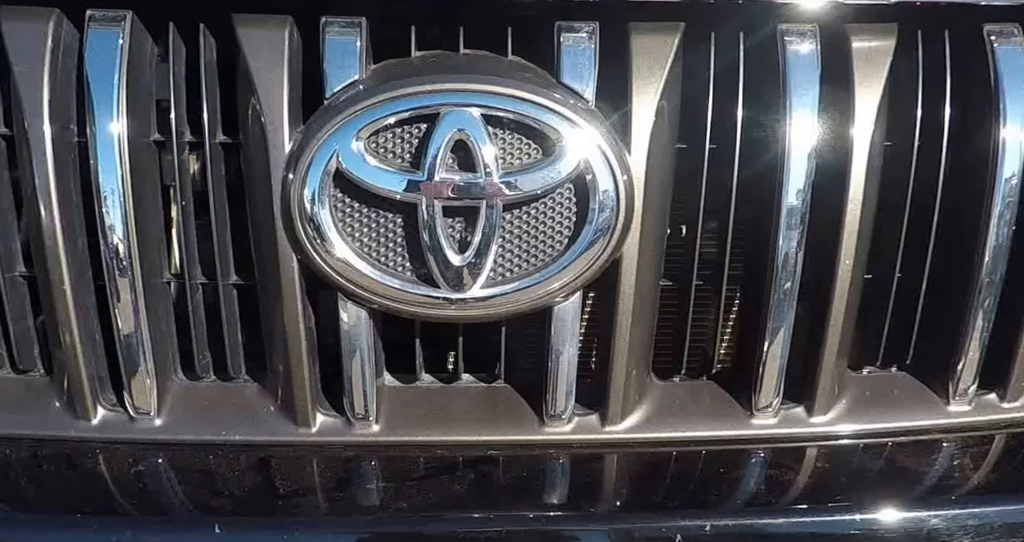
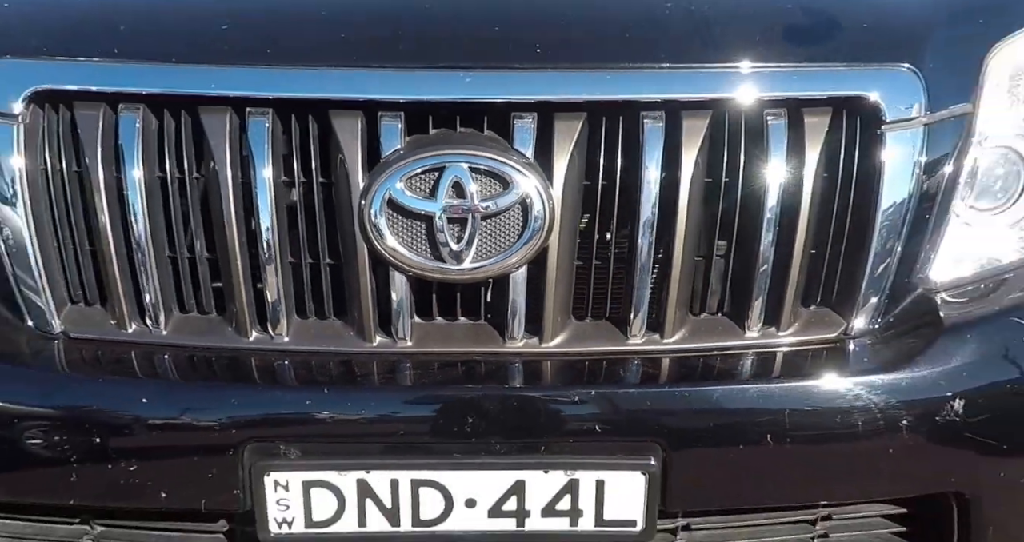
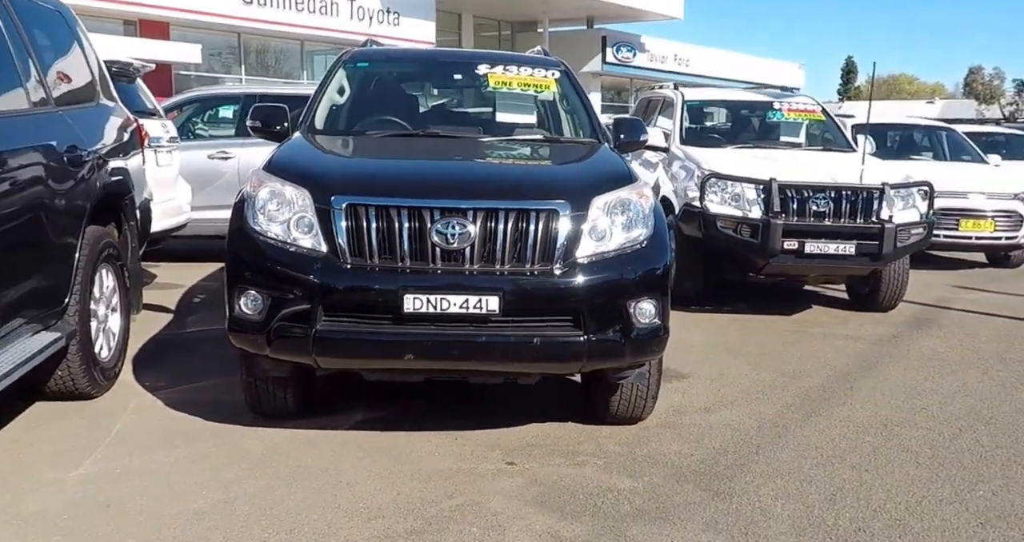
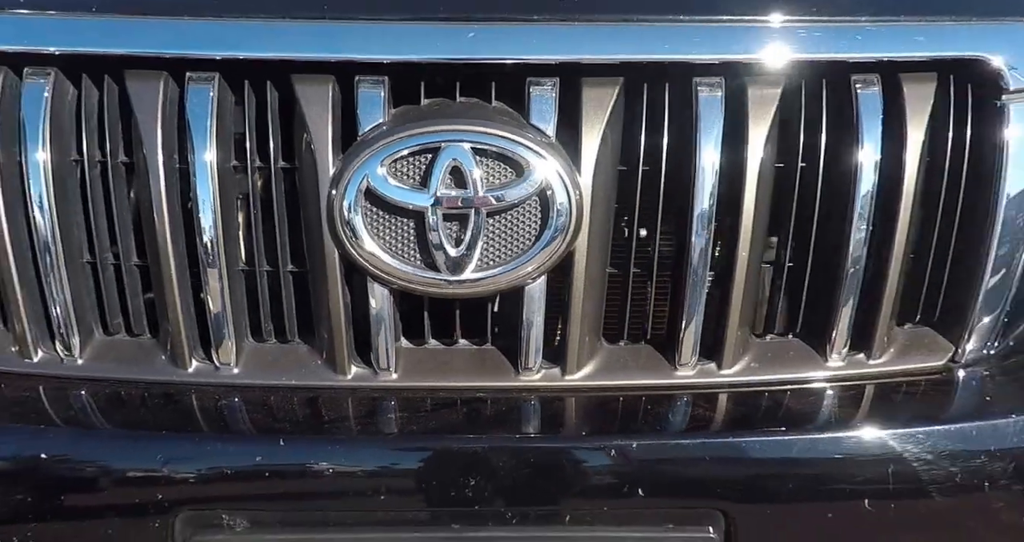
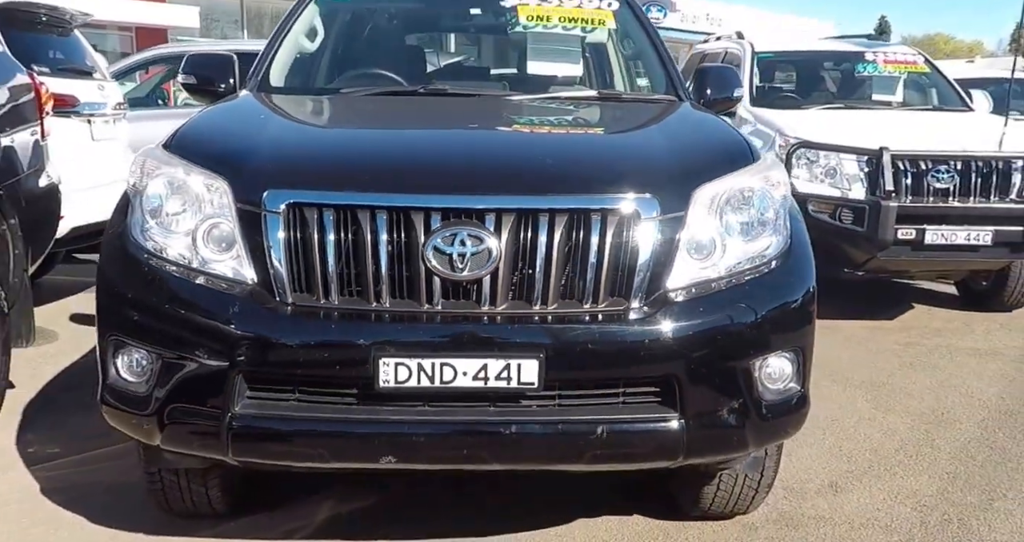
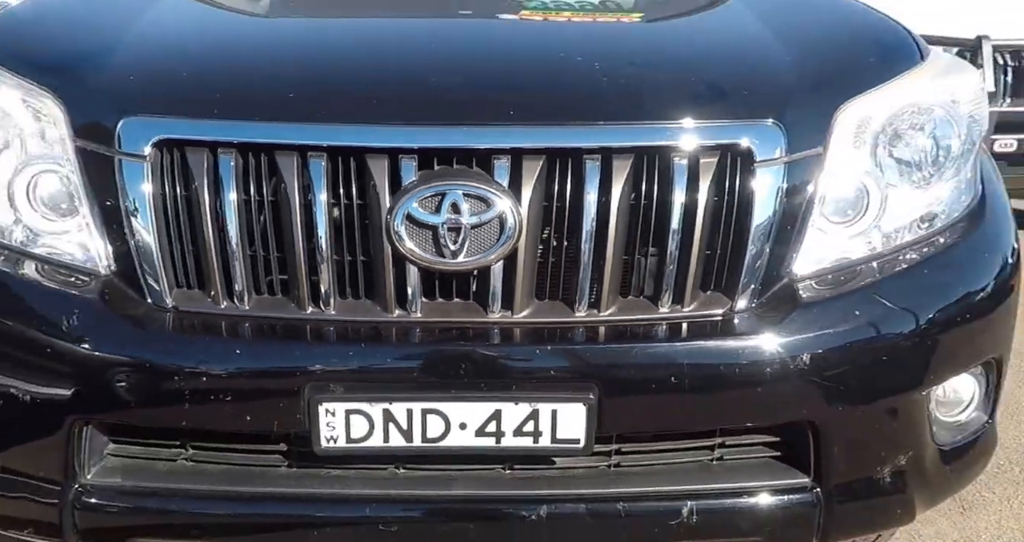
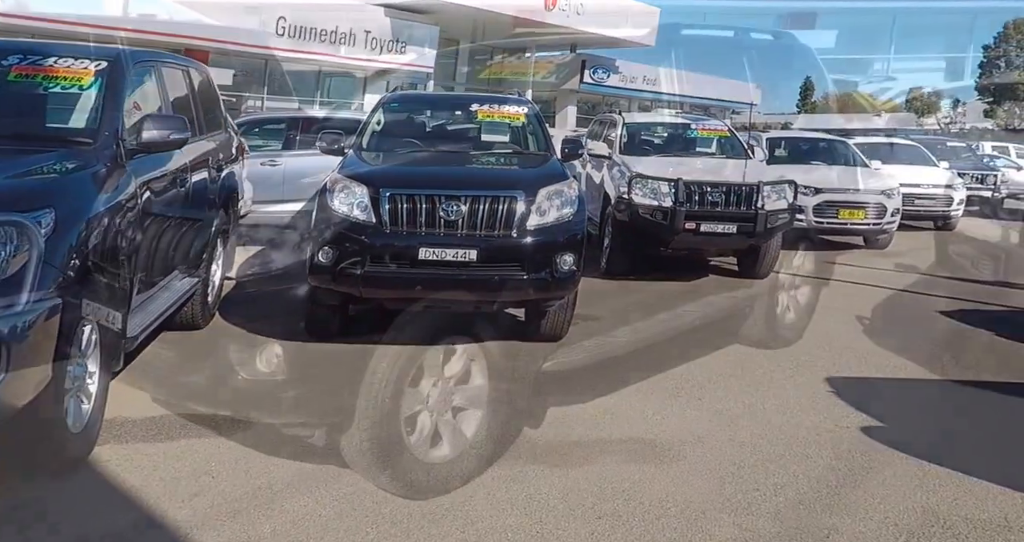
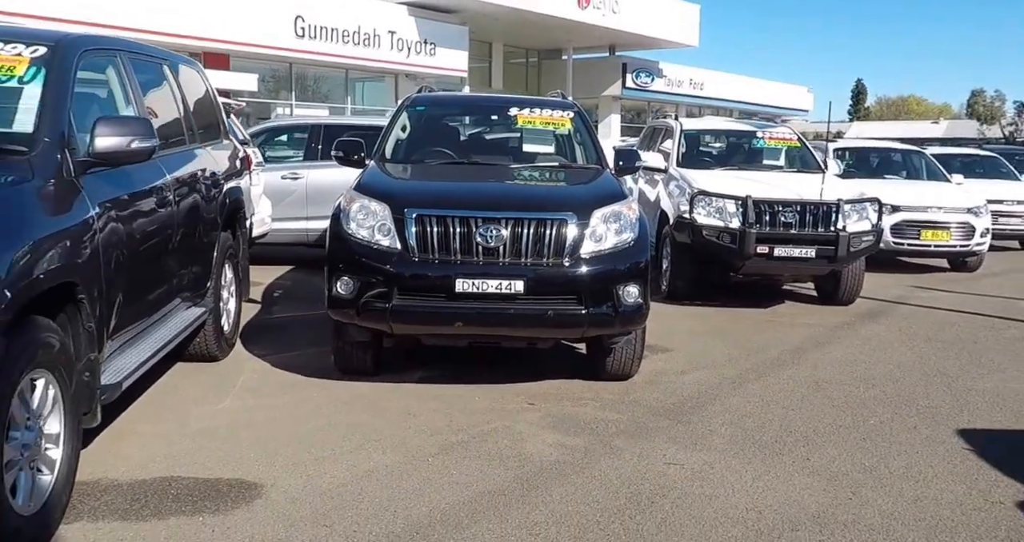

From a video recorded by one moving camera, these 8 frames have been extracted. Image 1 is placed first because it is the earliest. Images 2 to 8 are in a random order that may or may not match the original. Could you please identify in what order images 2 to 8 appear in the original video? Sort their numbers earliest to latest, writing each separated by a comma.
4, 2, 6, 5, 3, 8, 7
